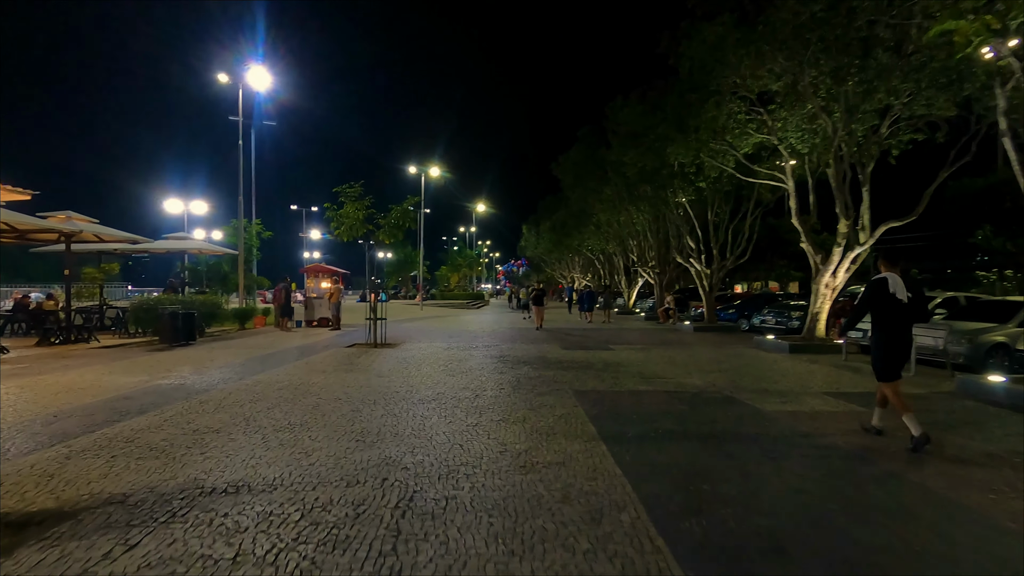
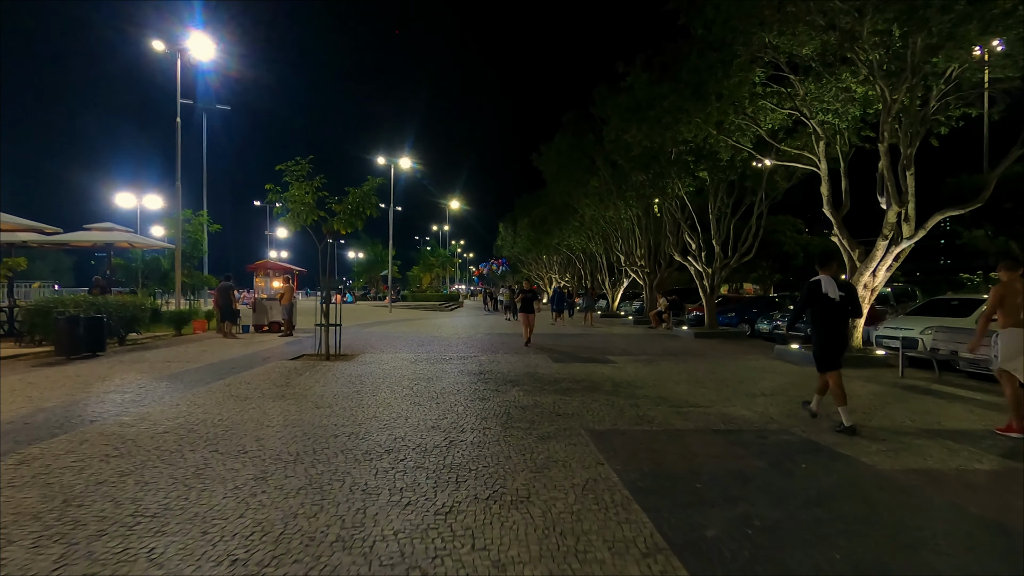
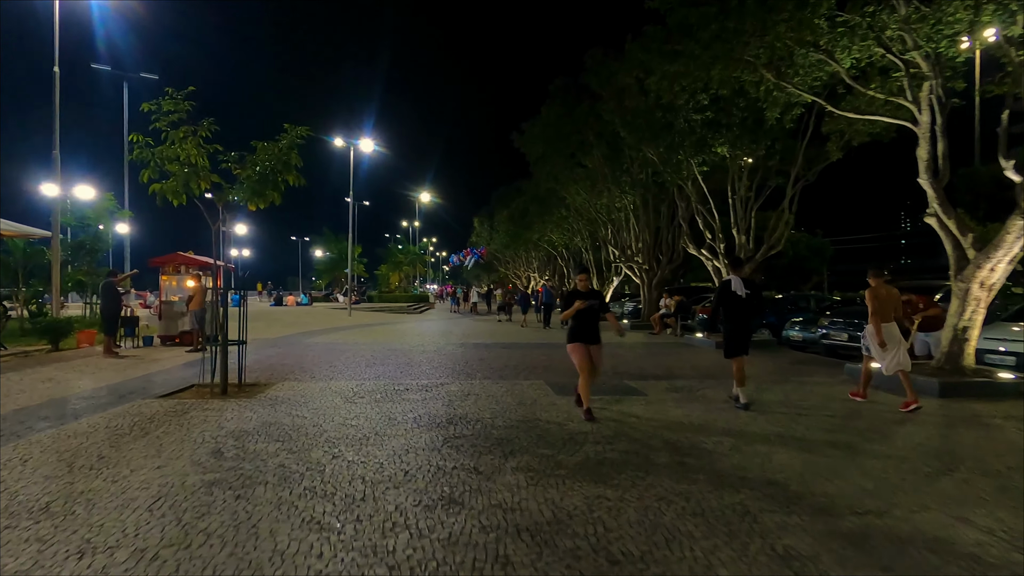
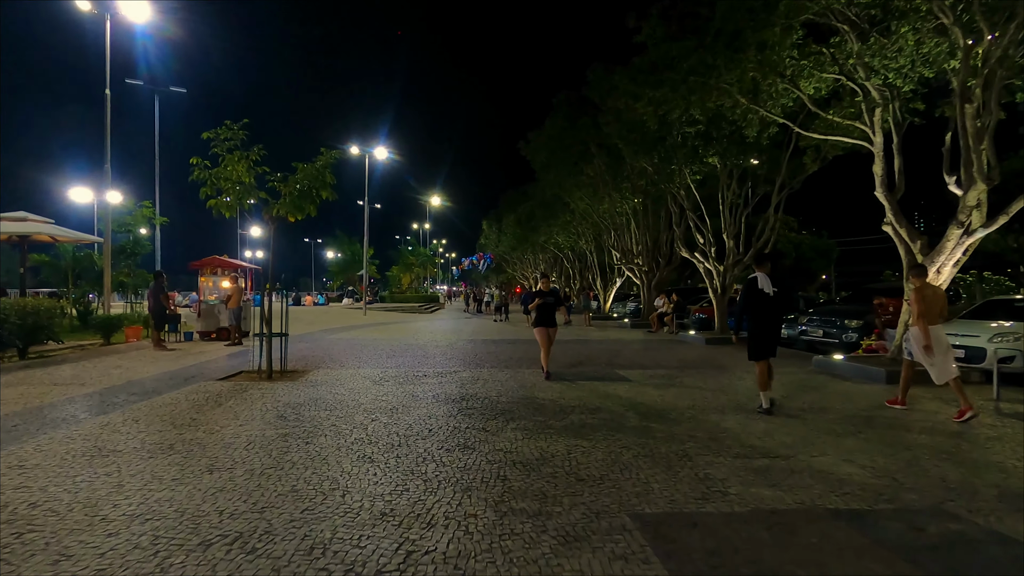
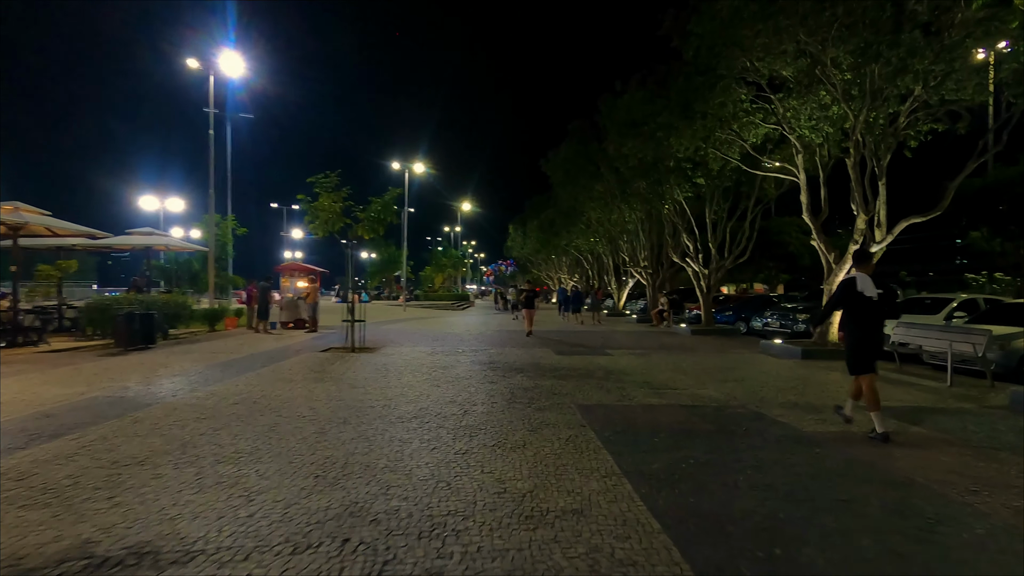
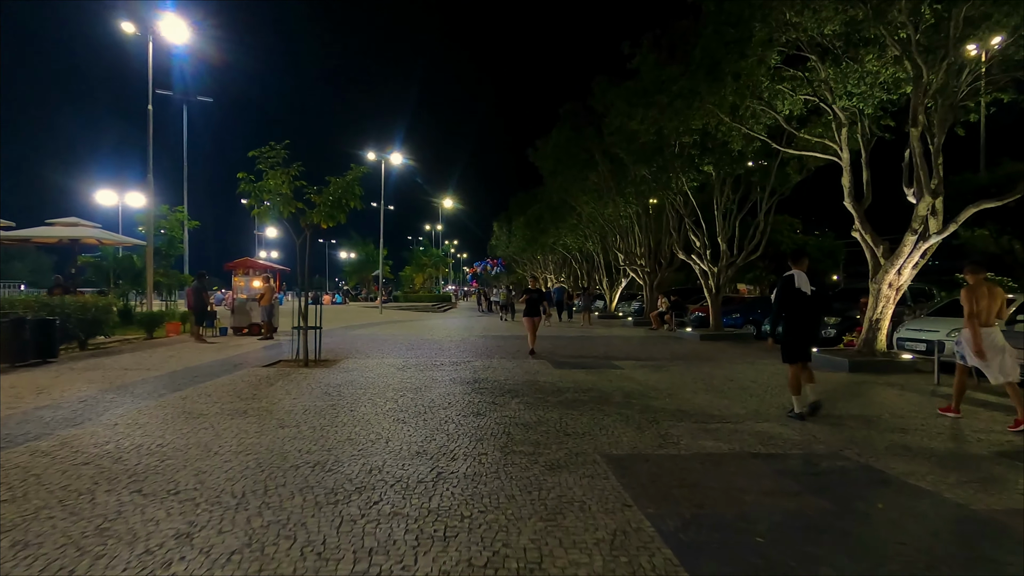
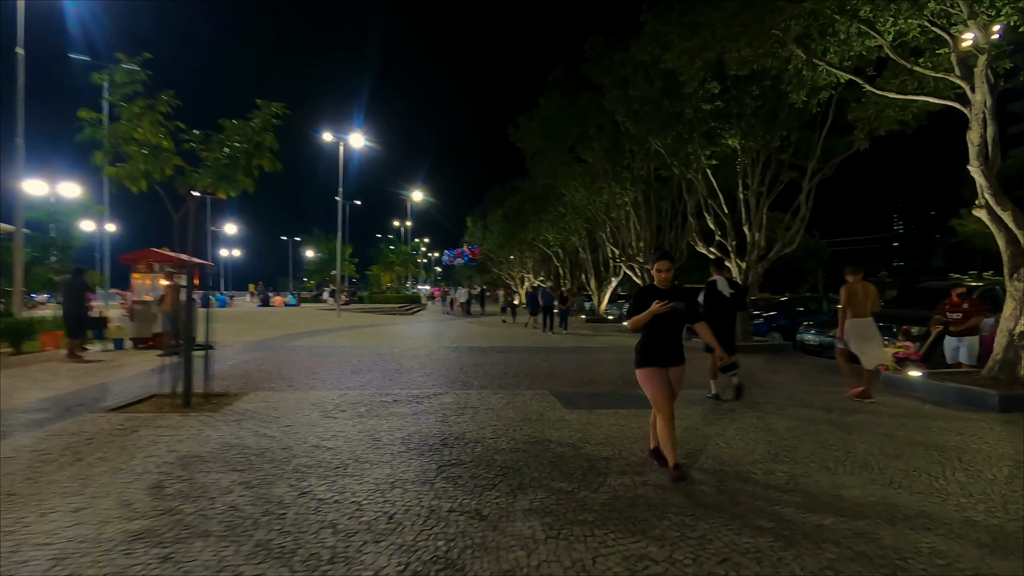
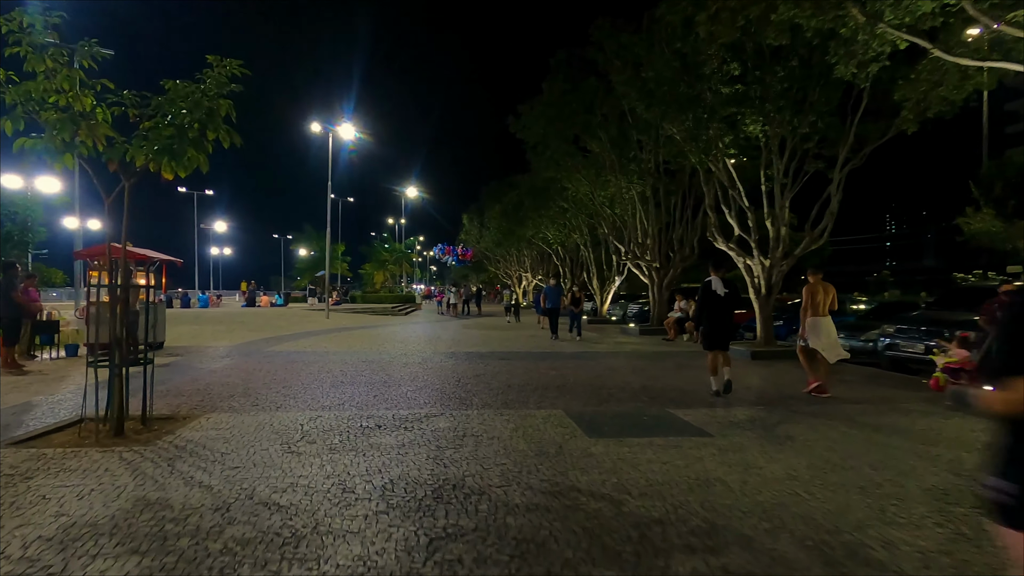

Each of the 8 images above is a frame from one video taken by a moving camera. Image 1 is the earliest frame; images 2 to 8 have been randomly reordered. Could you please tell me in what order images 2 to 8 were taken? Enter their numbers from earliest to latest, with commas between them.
5, 2, 6, 4, 3, 7, 8
